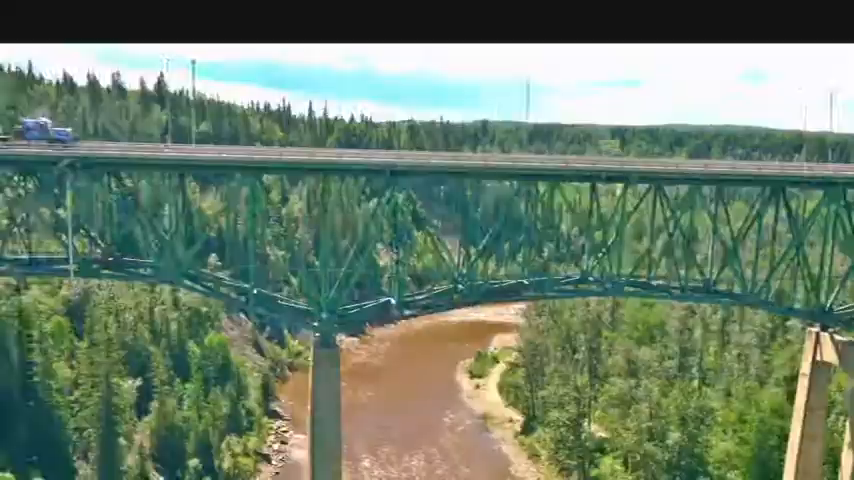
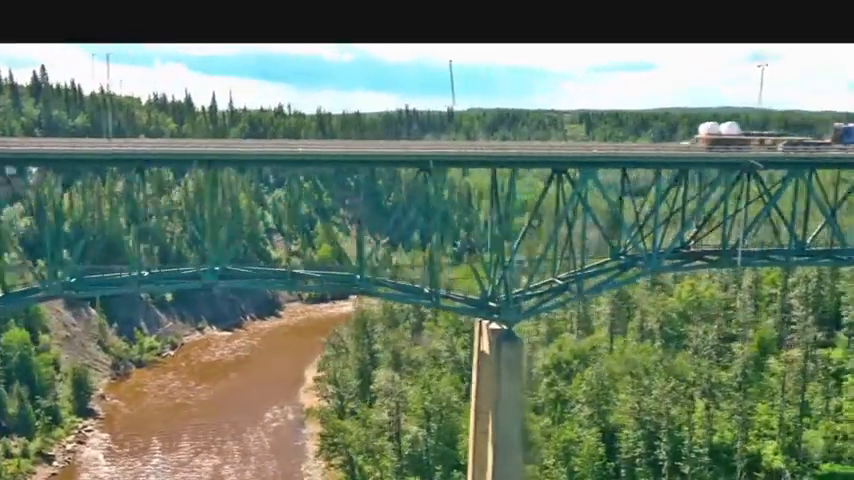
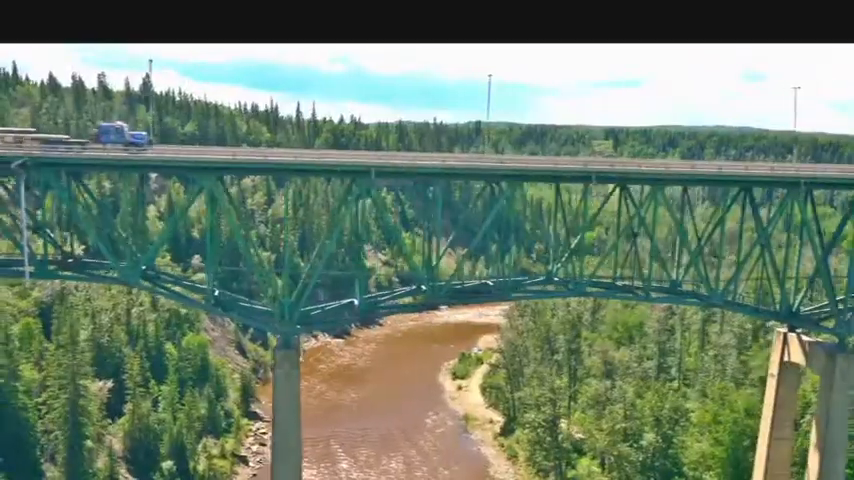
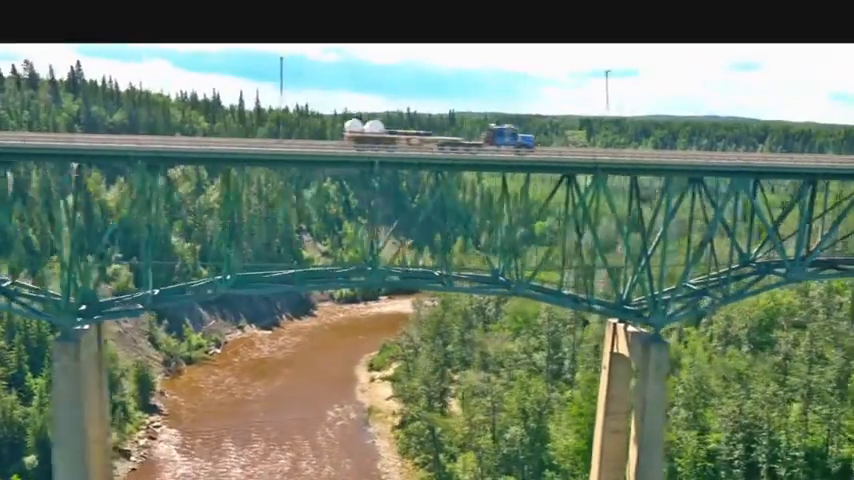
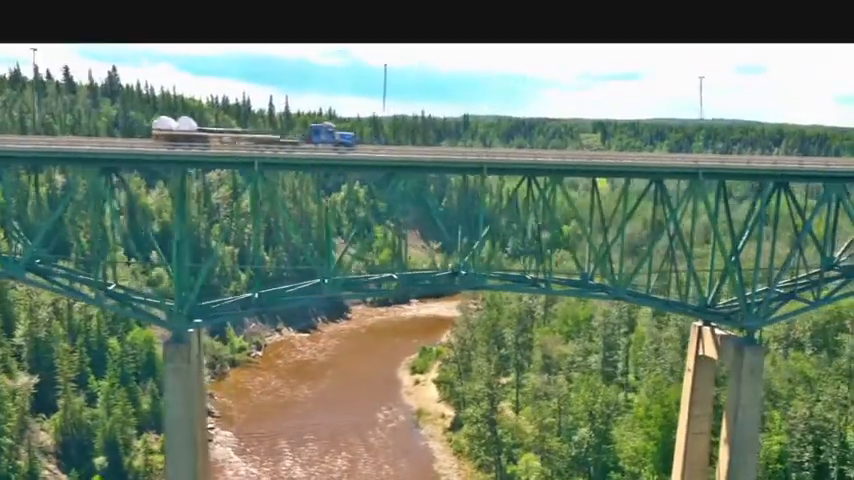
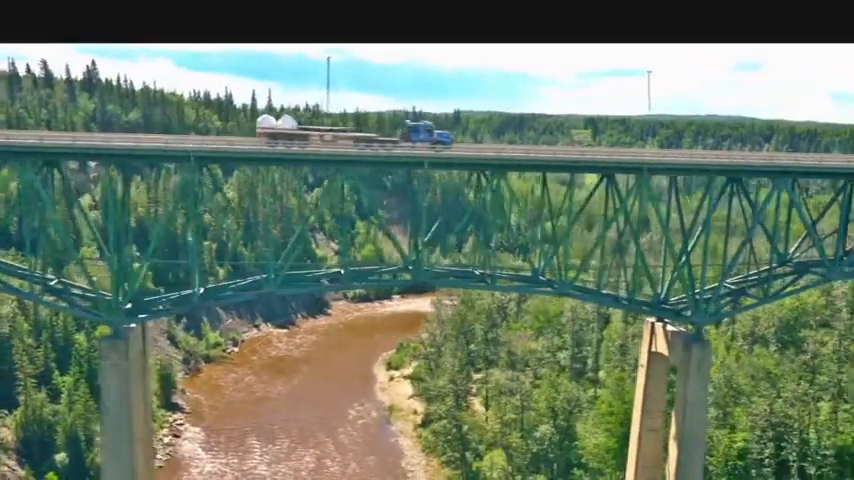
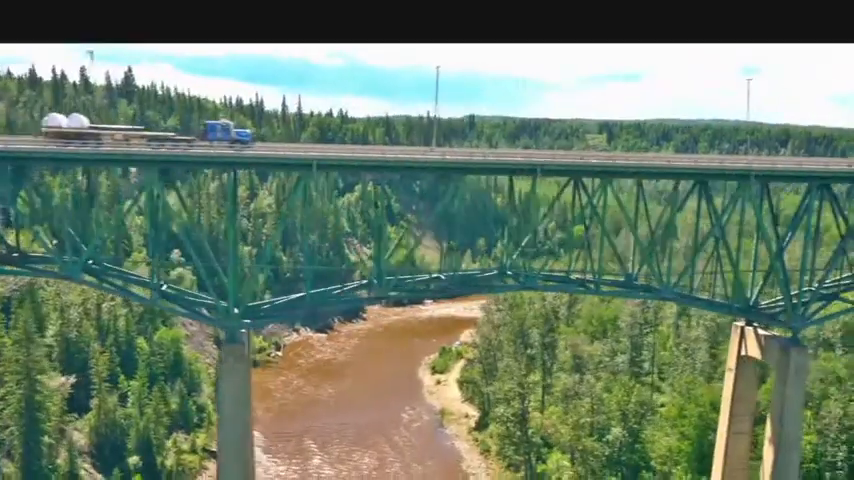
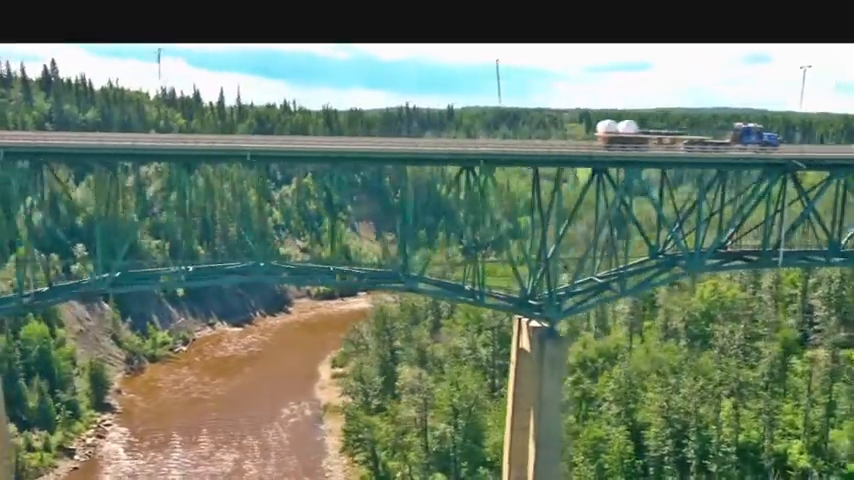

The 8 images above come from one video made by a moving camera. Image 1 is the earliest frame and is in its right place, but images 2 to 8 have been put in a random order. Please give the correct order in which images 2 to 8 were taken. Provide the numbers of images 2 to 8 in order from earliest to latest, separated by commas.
3, 7, 5, 6, 4, 8, 2
